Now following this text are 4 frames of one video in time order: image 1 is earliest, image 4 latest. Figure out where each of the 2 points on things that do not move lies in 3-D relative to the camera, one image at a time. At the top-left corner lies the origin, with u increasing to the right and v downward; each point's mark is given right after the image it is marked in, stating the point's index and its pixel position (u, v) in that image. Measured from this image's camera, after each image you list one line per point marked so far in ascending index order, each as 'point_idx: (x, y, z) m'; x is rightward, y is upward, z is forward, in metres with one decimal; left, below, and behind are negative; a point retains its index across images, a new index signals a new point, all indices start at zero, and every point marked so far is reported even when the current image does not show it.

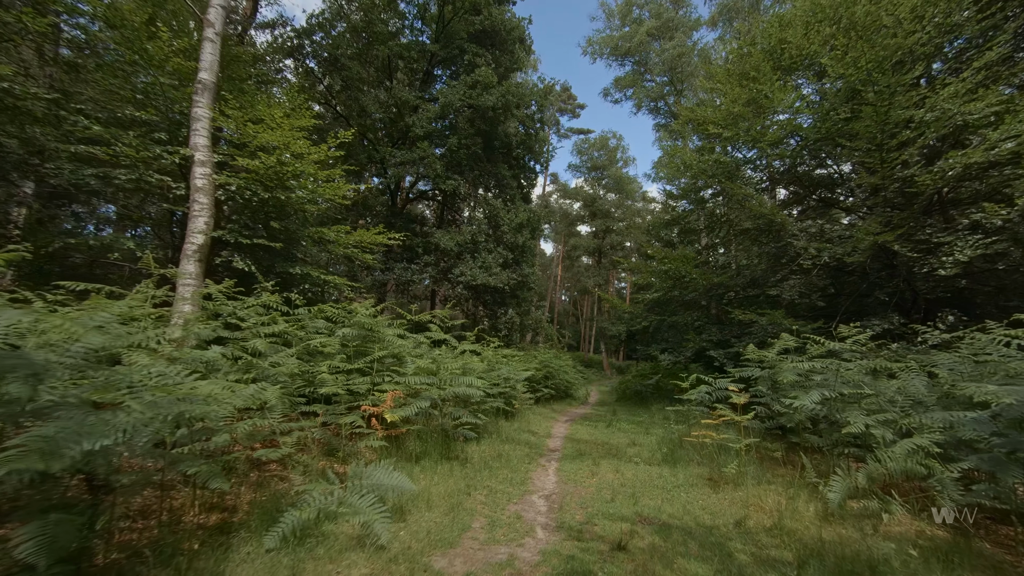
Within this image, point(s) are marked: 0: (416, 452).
0: (-1.0, -1.8, +5.5) m
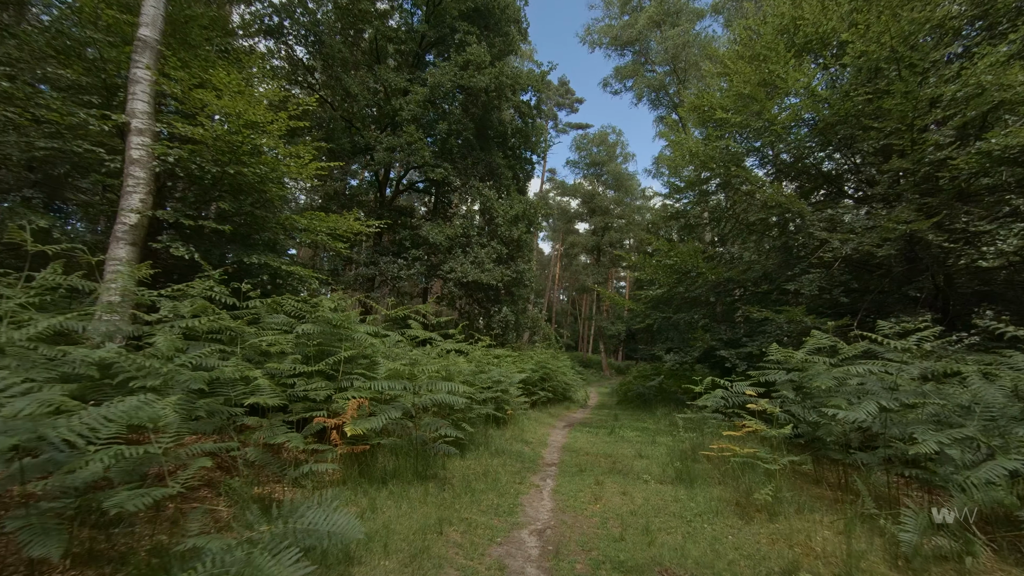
0: (-1.1, -1.7, +4.6) m
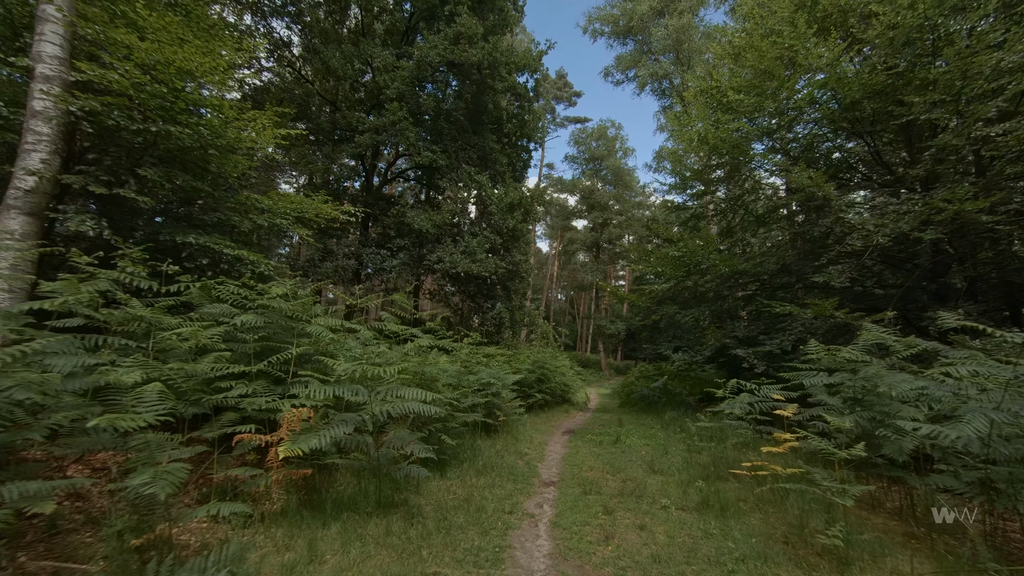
0: (-1.2, -1.5, +3.6) m
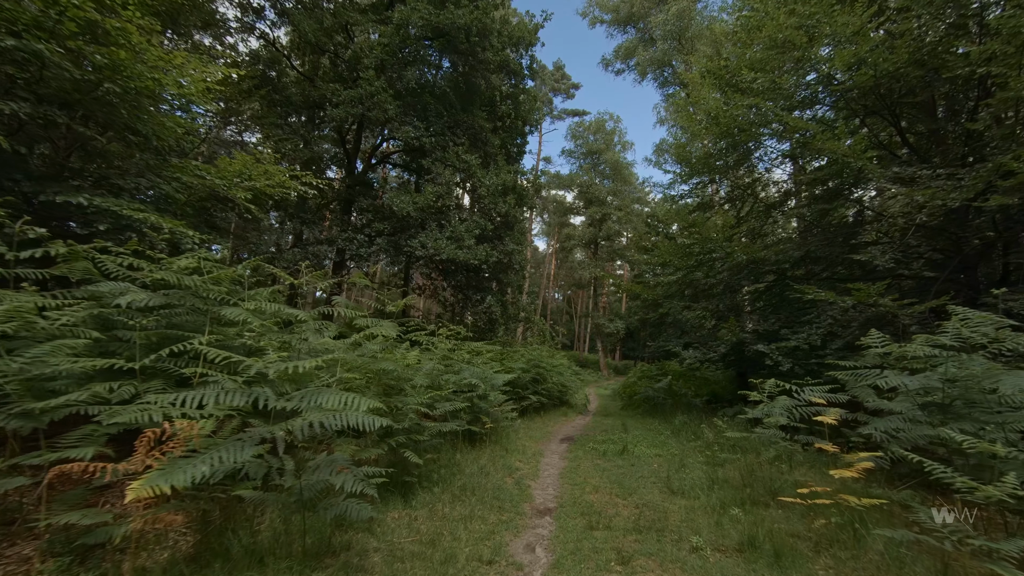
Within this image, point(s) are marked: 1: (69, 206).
0: (-1.3, -1.3, +2.5) m
1: (-3.5, +0.6, +4.1) m
